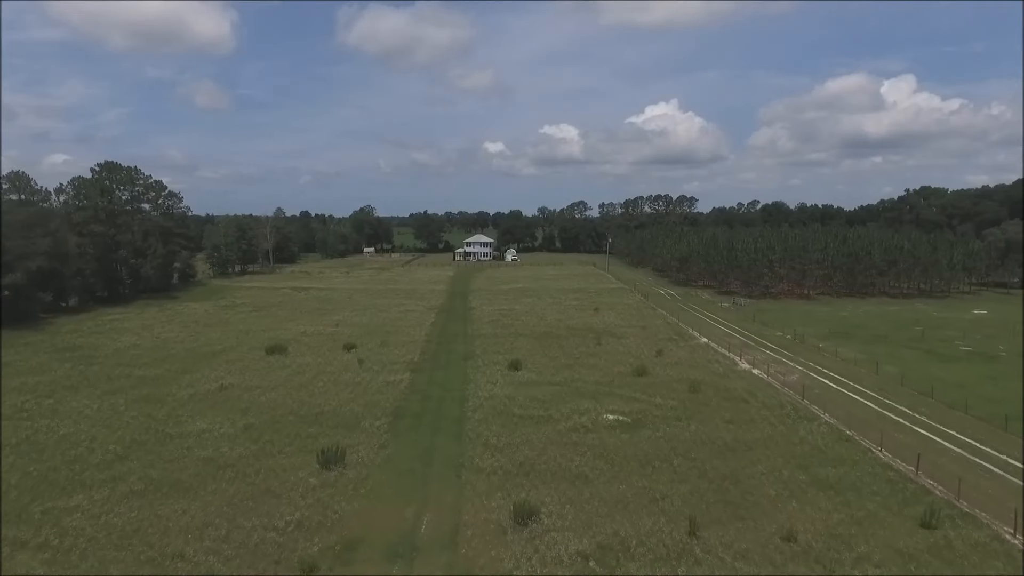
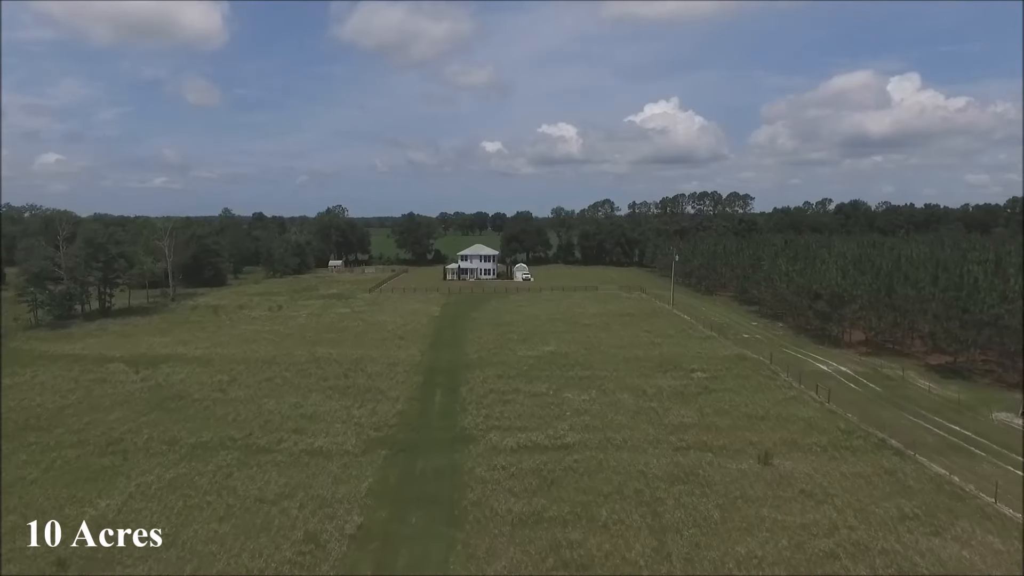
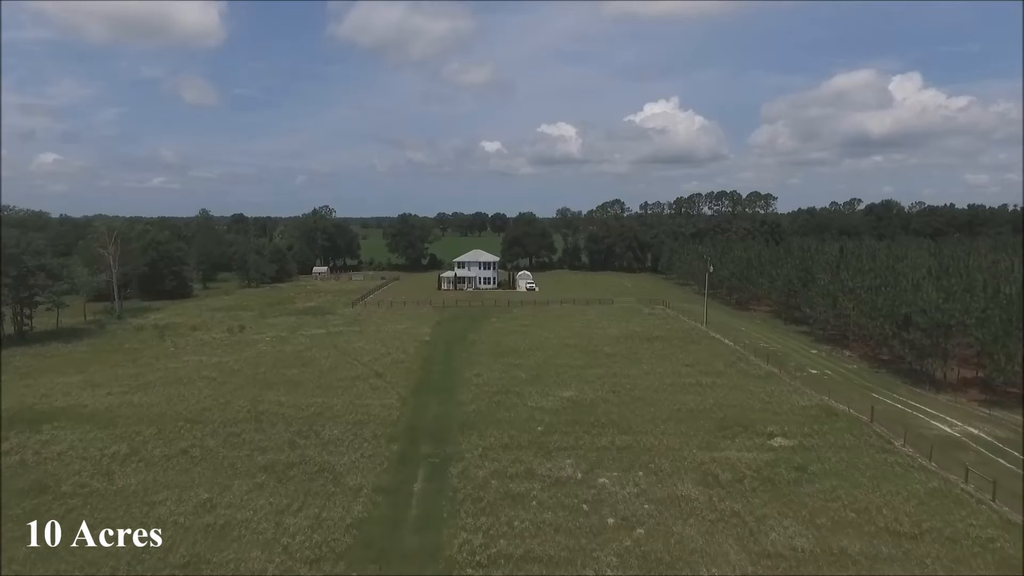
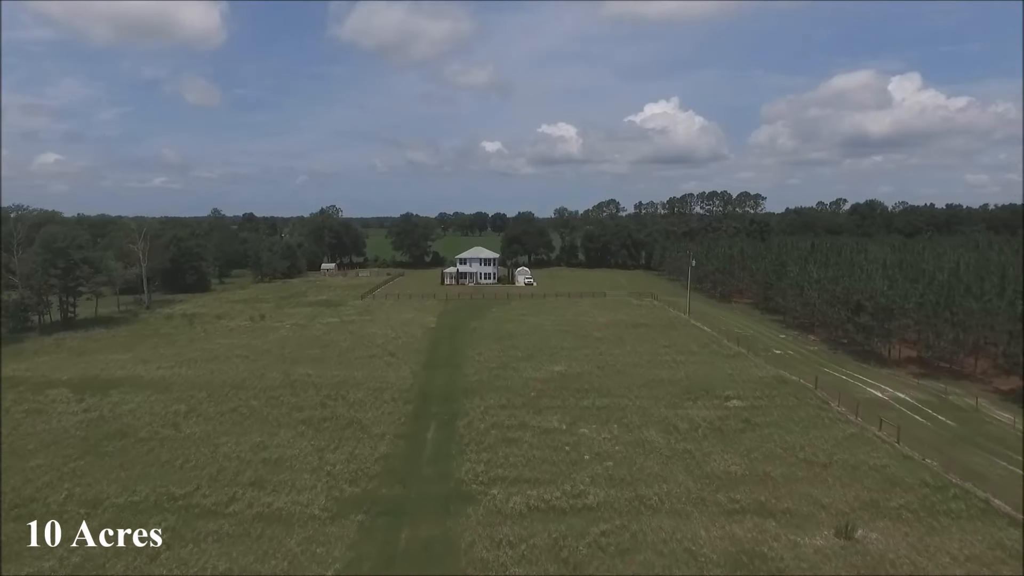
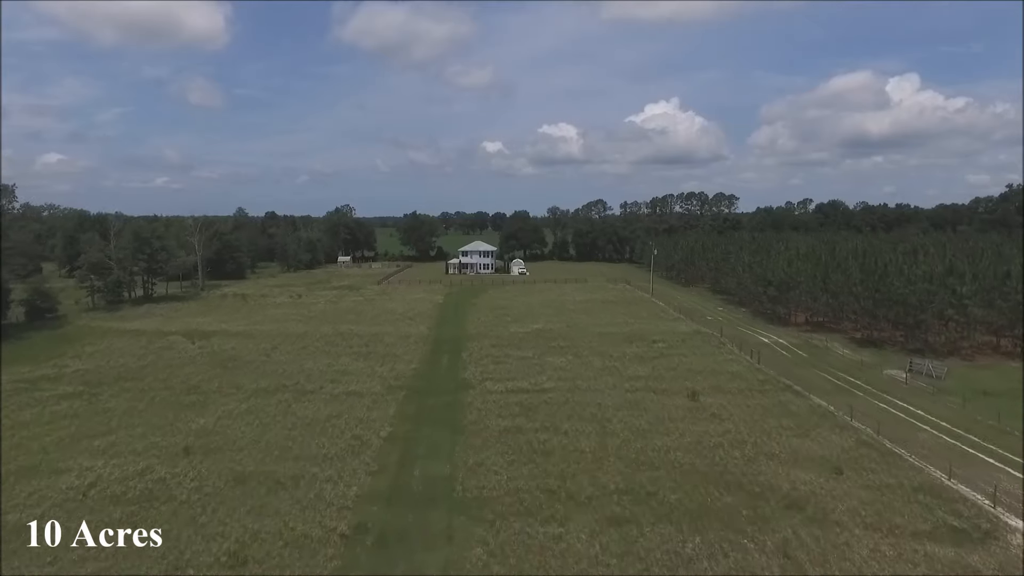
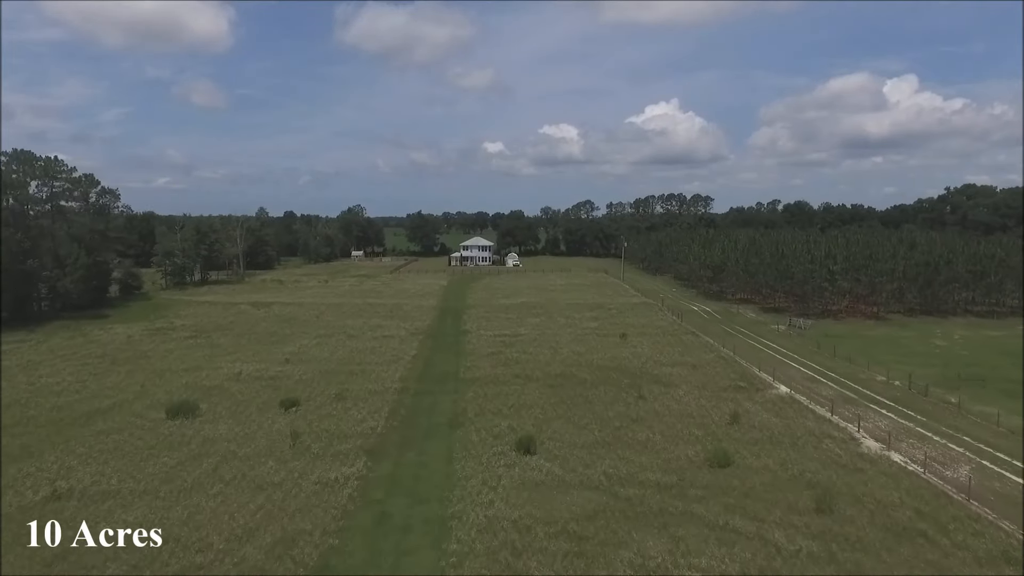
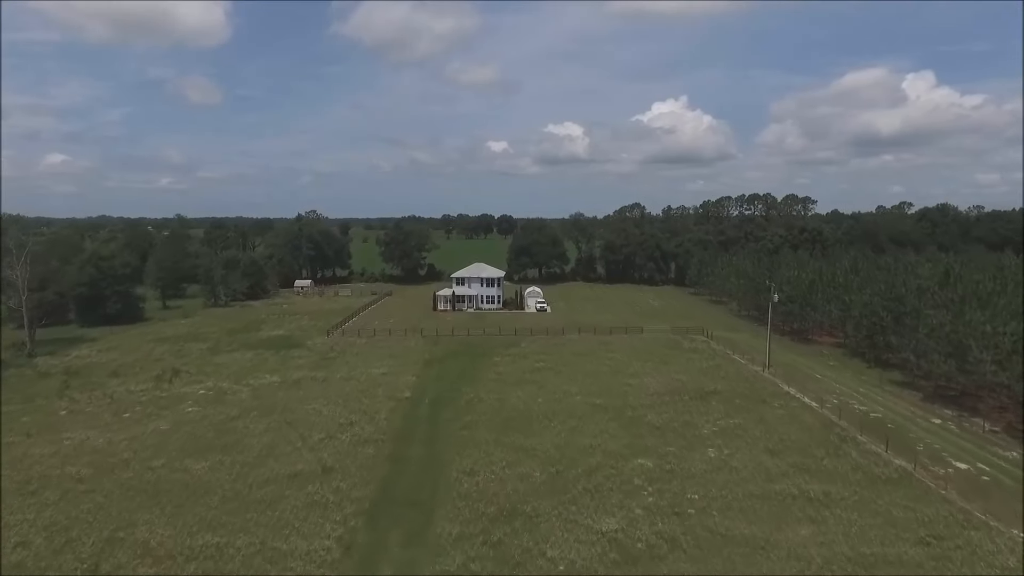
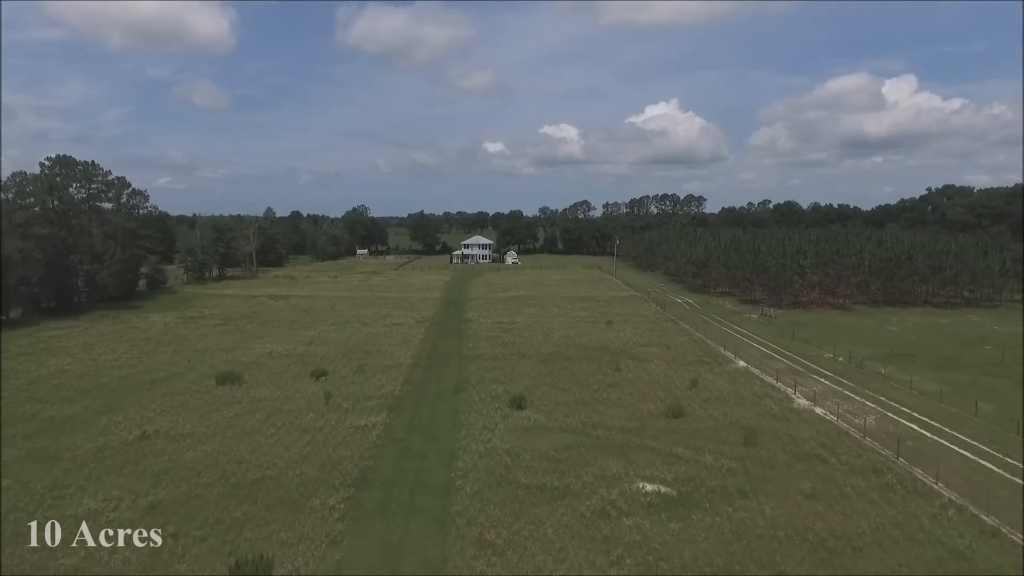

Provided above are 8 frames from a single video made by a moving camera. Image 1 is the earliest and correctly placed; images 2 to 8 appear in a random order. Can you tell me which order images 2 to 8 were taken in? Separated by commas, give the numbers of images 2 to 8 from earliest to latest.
8, 6, 5, 2, 4, 3, 7
